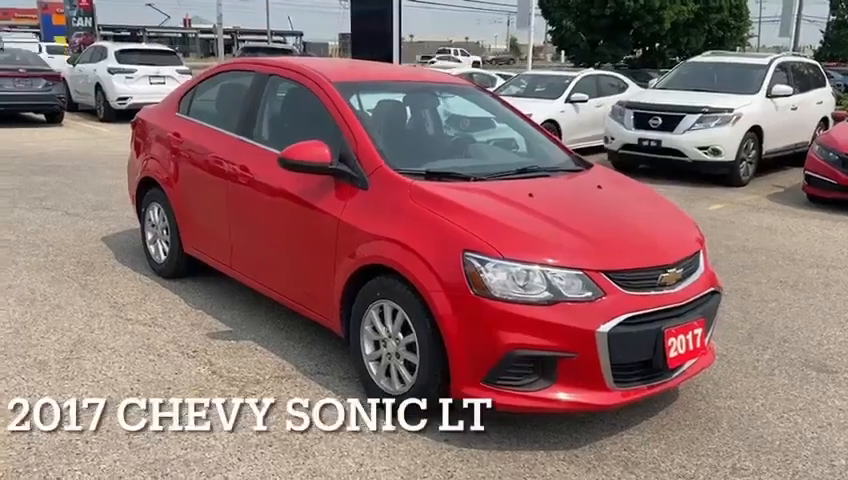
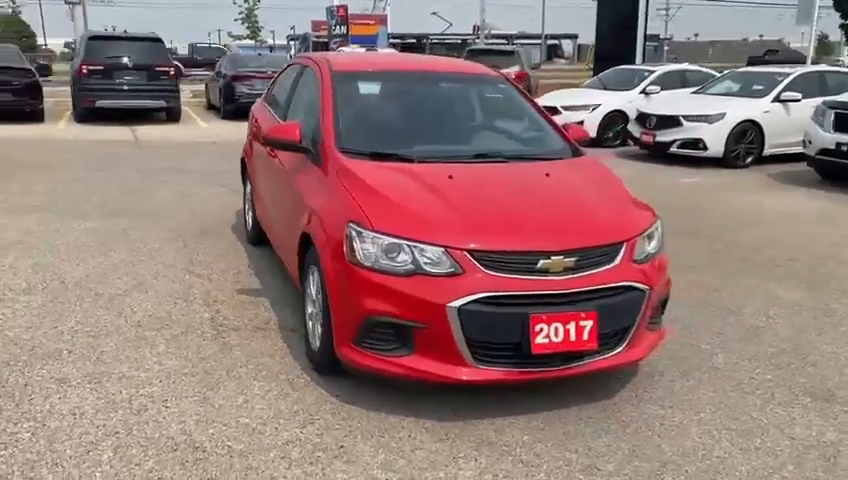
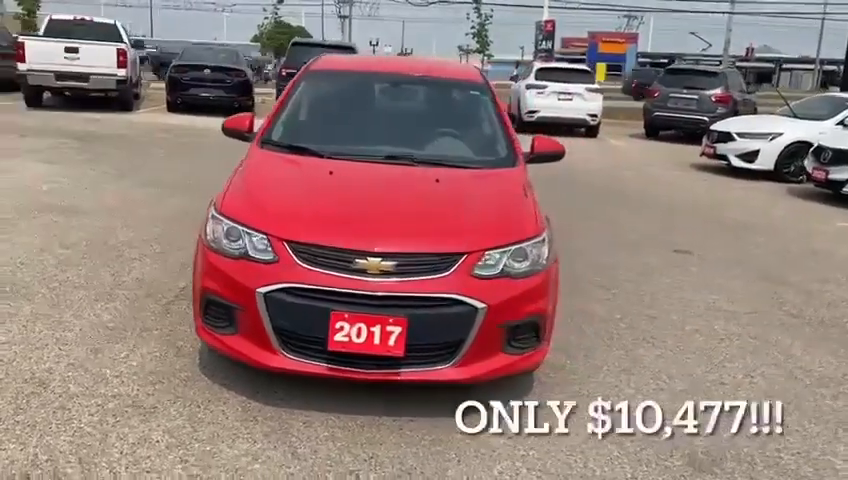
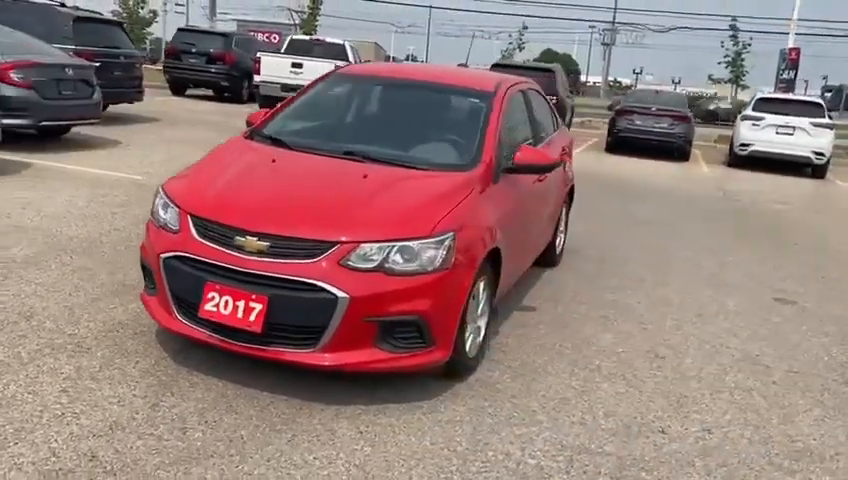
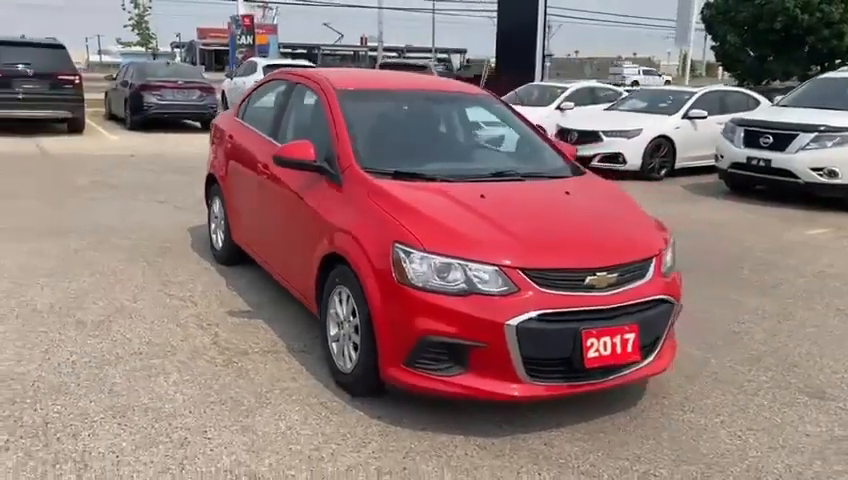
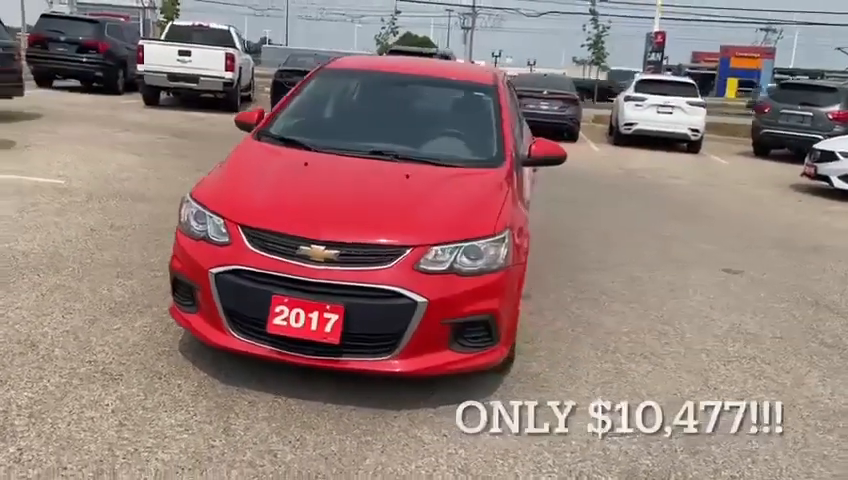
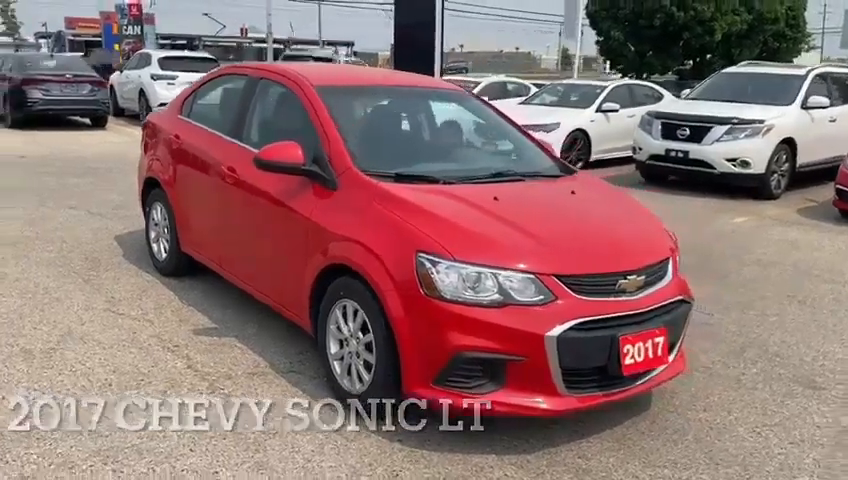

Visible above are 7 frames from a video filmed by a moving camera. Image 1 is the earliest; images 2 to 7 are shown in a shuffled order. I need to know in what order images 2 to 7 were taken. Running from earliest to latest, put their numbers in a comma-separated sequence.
7, 5, 2, 3, 6, 4
